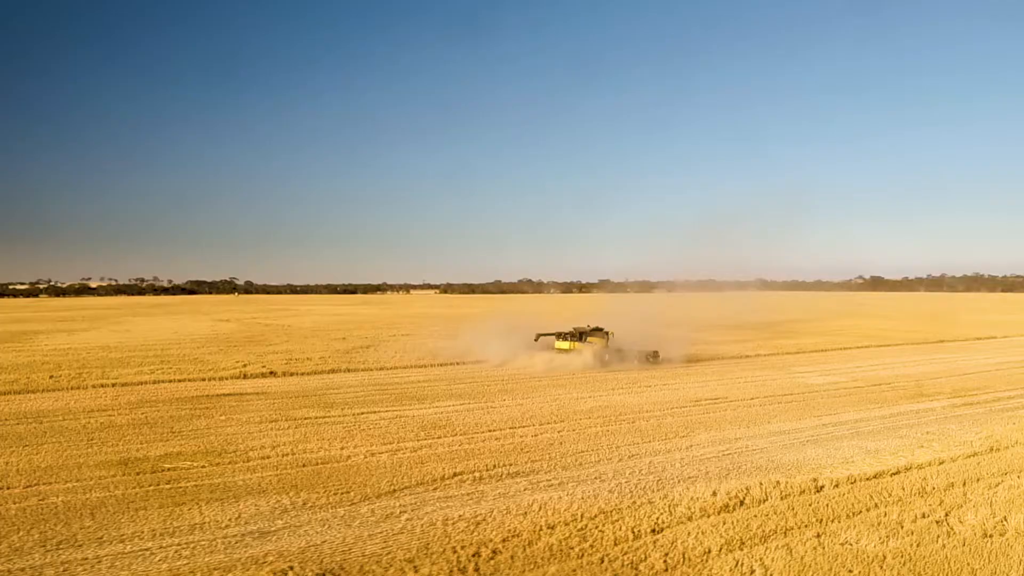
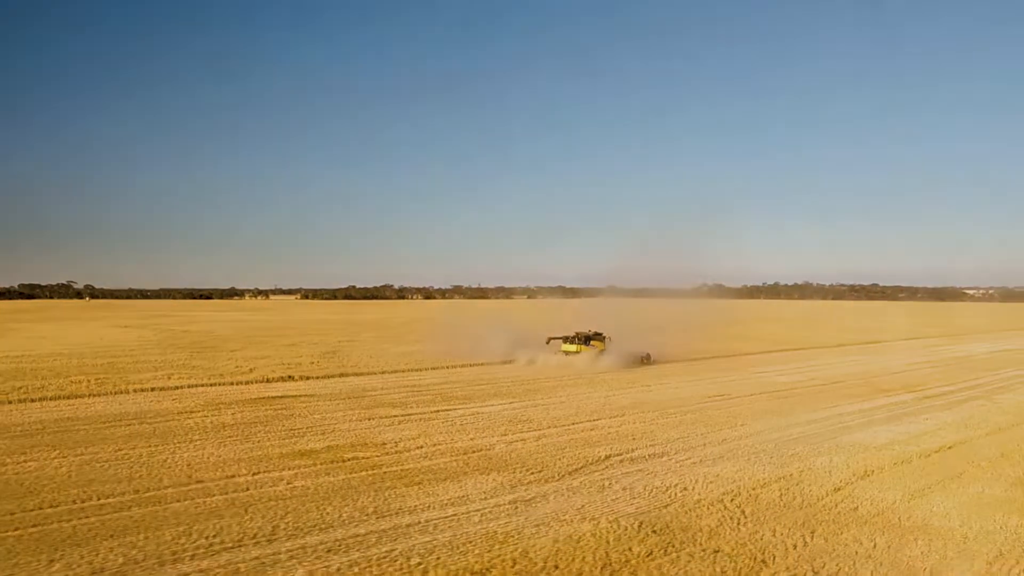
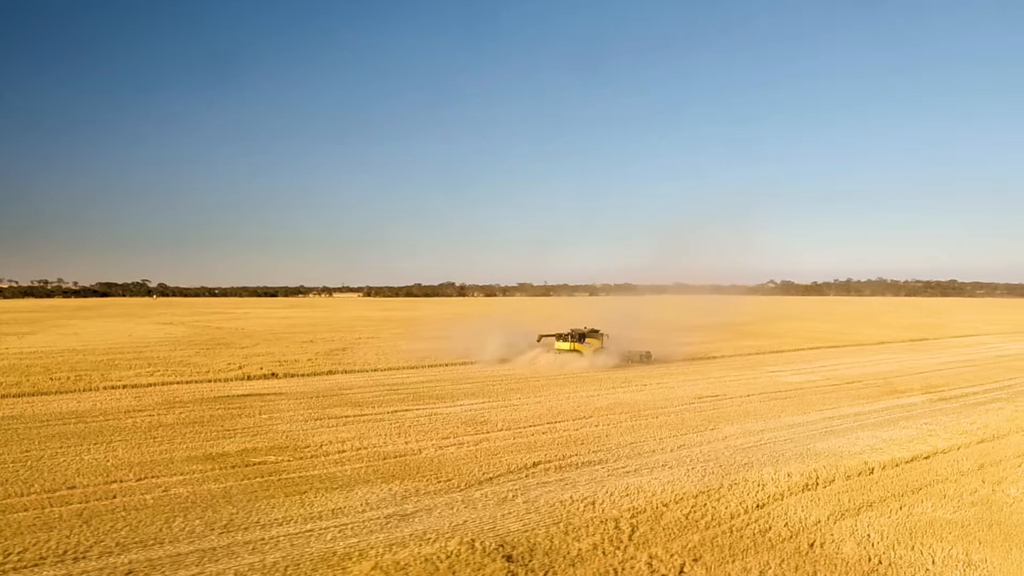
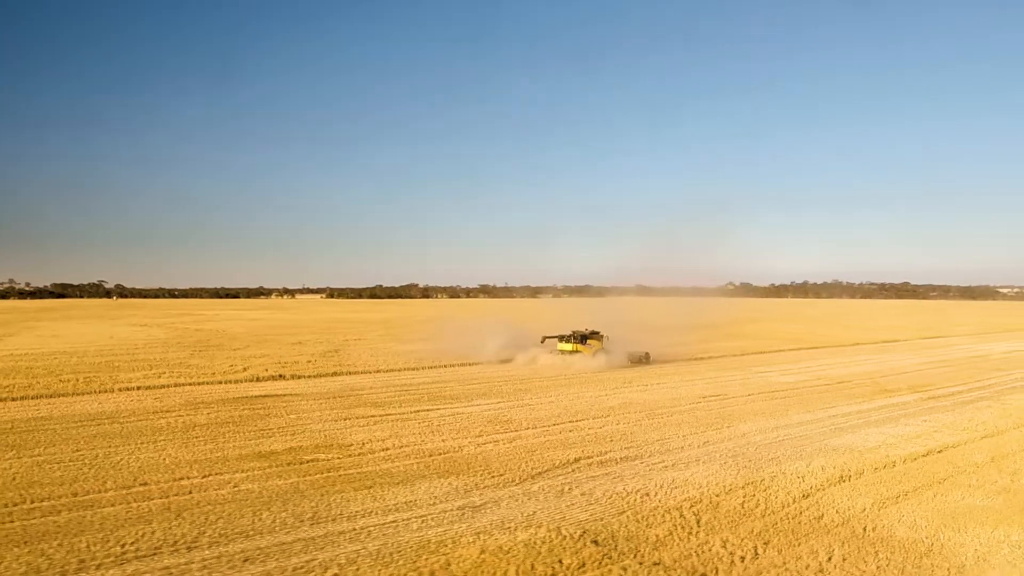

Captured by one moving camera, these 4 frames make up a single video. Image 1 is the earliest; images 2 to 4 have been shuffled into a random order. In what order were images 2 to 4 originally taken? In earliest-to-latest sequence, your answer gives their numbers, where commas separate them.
3, 4, 2
